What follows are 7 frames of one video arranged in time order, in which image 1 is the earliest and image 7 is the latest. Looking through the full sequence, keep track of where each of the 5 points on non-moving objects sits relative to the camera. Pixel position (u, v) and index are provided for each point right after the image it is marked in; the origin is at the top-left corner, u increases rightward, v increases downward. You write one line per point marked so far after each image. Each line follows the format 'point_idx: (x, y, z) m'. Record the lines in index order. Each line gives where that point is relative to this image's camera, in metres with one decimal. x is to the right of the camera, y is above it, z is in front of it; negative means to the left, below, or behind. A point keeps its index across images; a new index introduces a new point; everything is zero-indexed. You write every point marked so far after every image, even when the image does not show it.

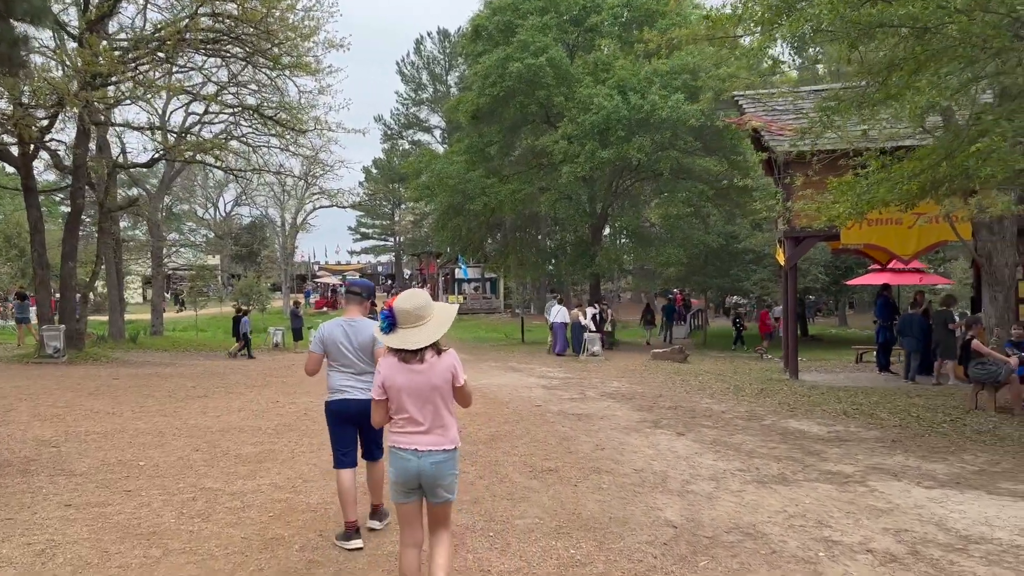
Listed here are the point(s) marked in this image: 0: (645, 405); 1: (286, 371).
0: (+1.7, -1.5, +9.9) m
1: (-4.7, -1.7, +16.4) m
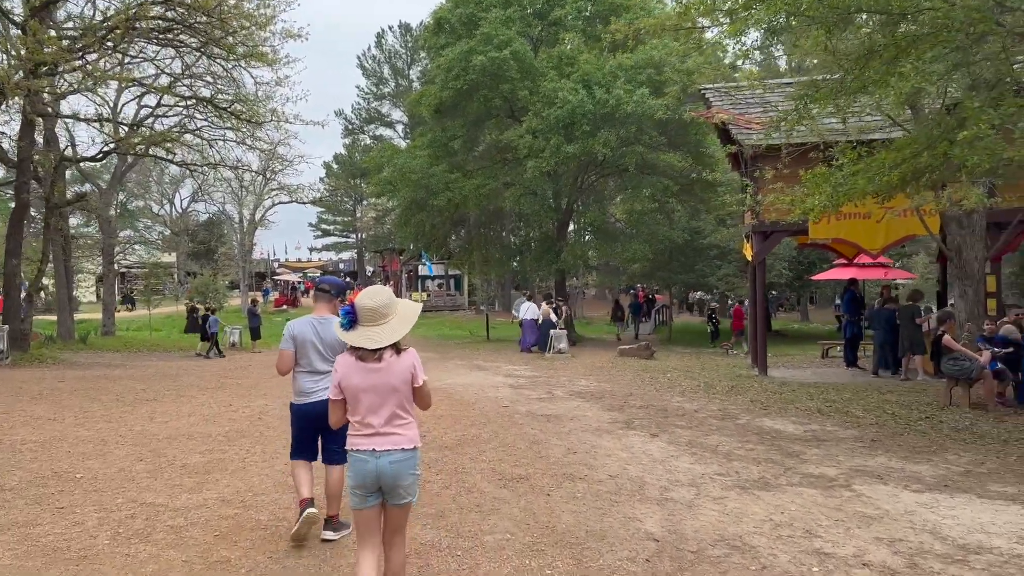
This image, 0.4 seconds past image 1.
0: (+1.3, -1.4, +9.6) m
1: (-5.4, -1.7, +15.8) m
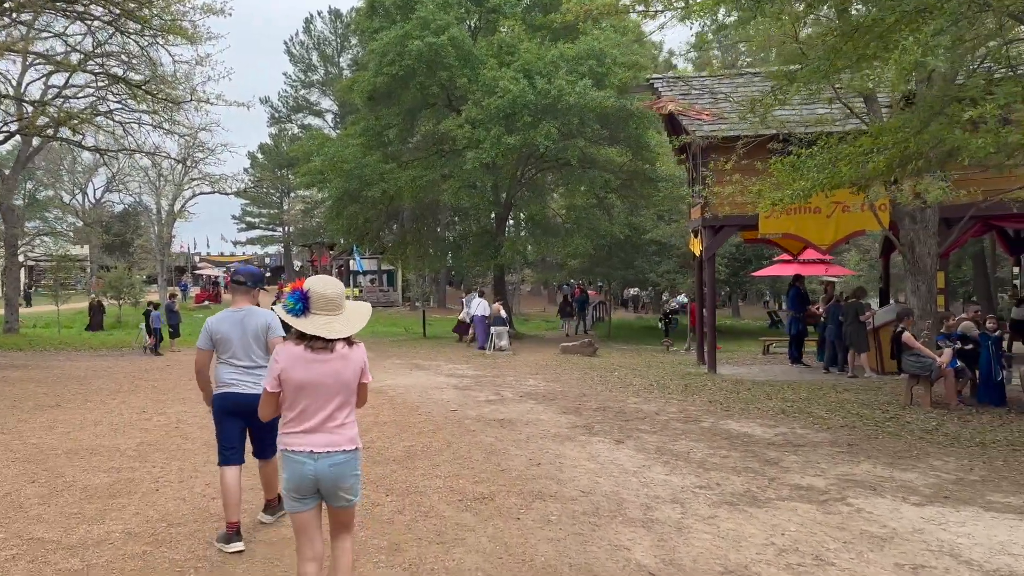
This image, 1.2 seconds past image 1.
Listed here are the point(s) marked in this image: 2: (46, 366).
0: (+0.7, -1.4, +9.0) m
1: (-6.5, -1.6, +14.6) m
2: (-9.5, -1.6, +16.1) m
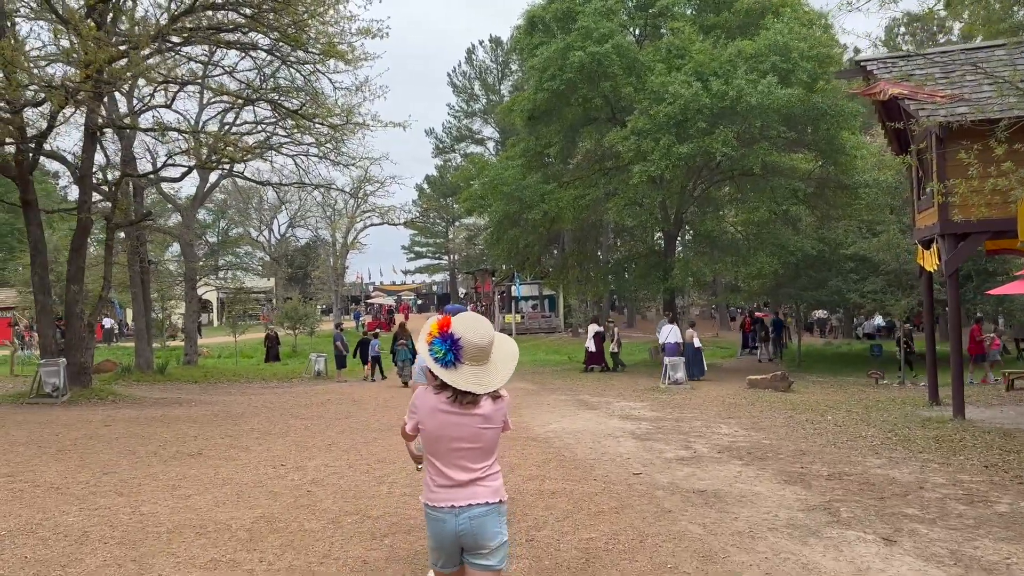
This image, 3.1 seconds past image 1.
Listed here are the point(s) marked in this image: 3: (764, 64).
0: (+2.5, -1.6, +6.9) m
1: (-3.4, -2.2, +13.8) m
2: (-6.1, -2.3, +15.9) m
3: (+6.2, +5.5, +19.2) m
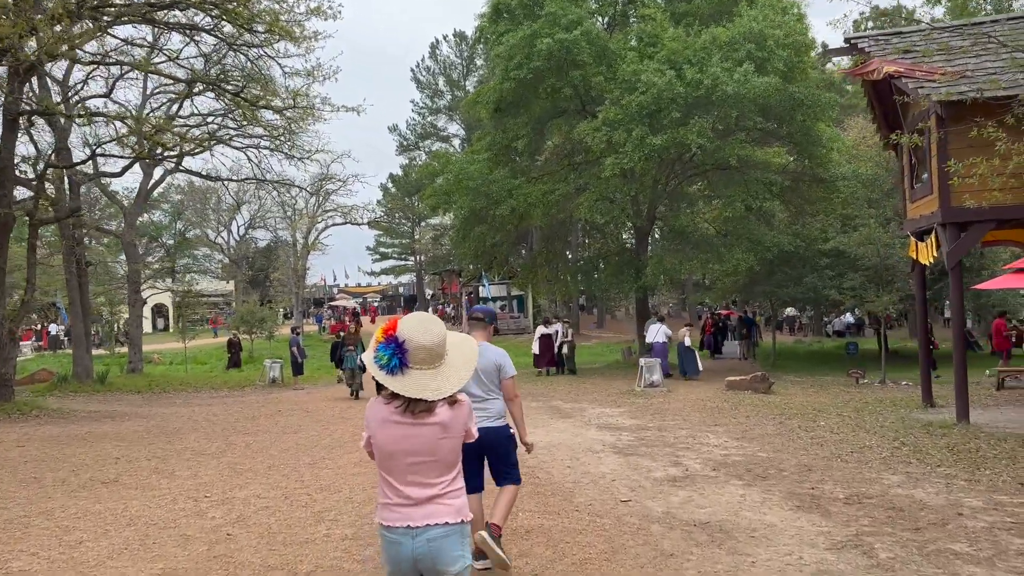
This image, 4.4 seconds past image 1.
0: (+2.2, -1.6, +5.9) m
1: (-4.0, -2.2, +12.6) m
2: (-6.7, -2.3, +14.5) m
3: (+5.3, +5.6, +18.4) m
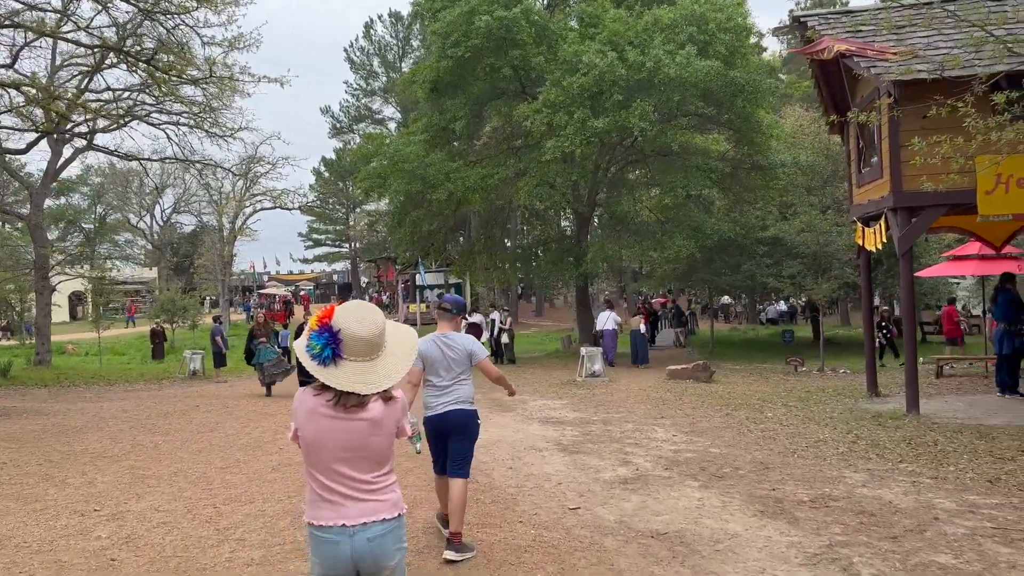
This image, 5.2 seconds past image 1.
0: (+1.8, -1.5, +5.4) m
1: (-4.9, -2.0, +11.6) m
2: (-7.8, -2.1, +13.3) m
3: (+3.9, +5.8, +18.0) m
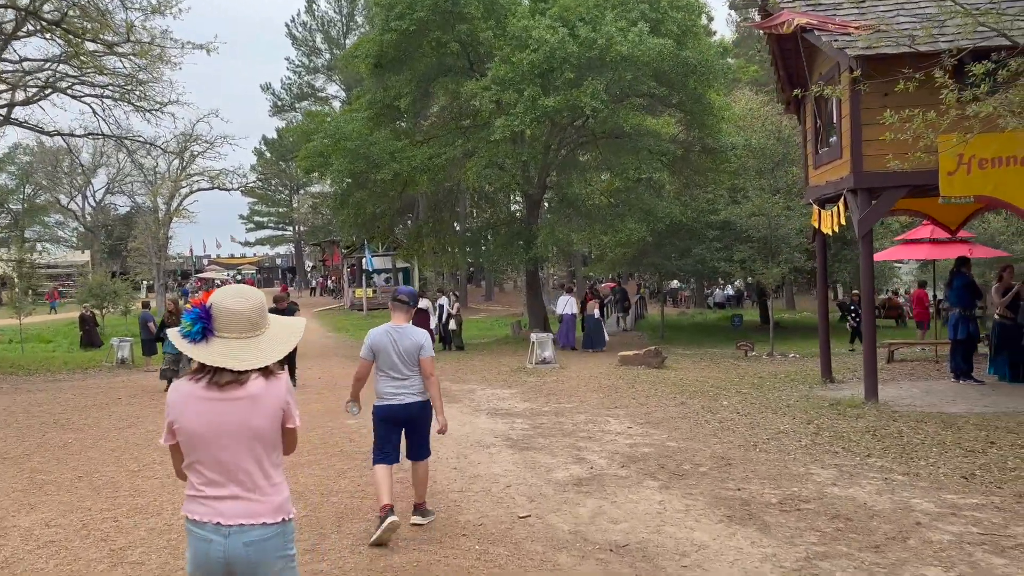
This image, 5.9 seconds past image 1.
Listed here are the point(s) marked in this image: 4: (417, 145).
0: (+1.4, -1.4, +5.0) m
1: (-5.7, -1.7, +10.7) m
2: (-8.6, -1.8, +12.2) m
3: (+2.7, +6.2, +17.5) m
4: (-2.3, +3.5, +19.1) m
